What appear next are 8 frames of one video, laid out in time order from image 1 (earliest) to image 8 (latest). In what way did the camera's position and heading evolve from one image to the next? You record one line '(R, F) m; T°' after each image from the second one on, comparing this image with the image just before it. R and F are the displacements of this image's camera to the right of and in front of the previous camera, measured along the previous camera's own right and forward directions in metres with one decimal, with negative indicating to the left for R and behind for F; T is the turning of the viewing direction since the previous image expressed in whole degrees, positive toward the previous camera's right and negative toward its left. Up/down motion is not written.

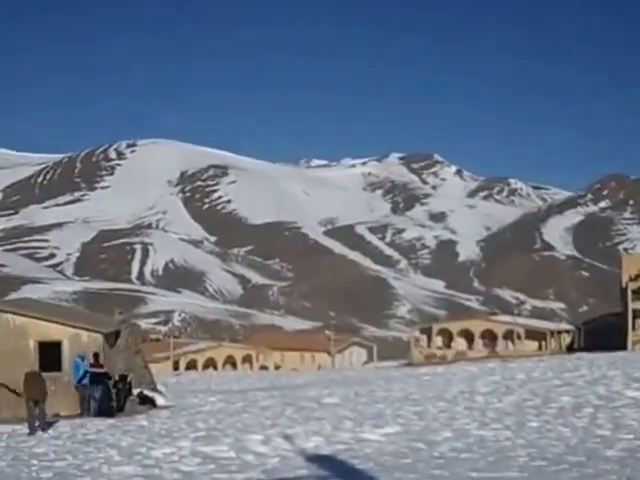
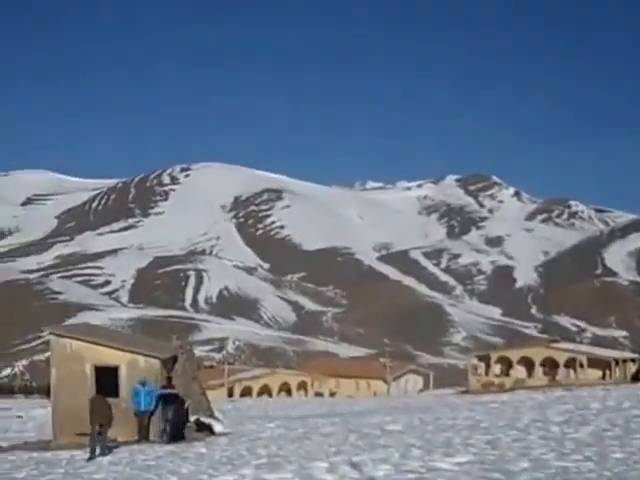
(-0.1, +0.5) m; -3°
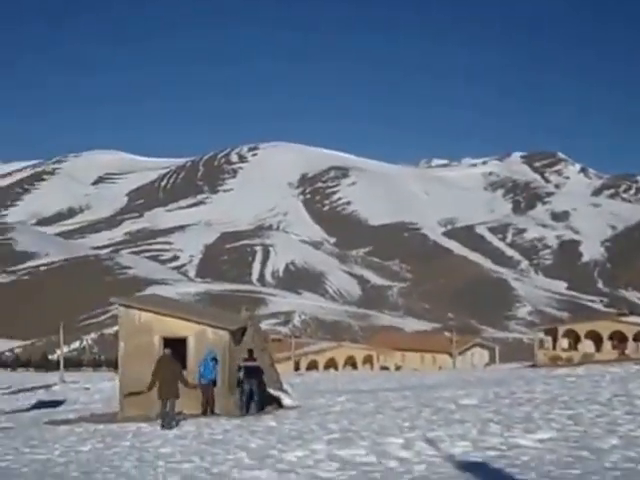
(-0.1, +0.5) m; -3°
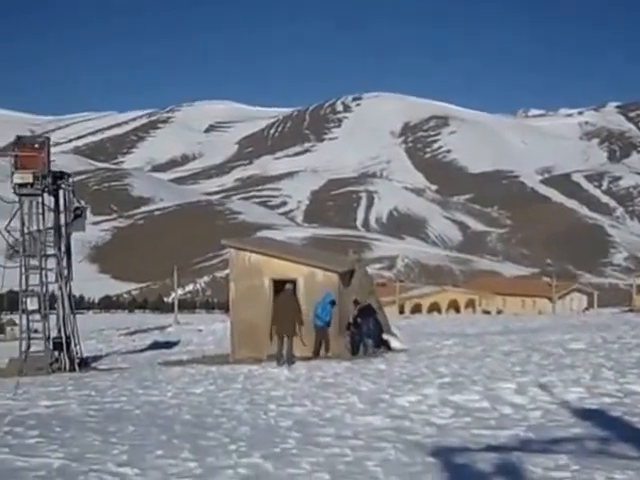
(-0.1, +0.2) m; -5°
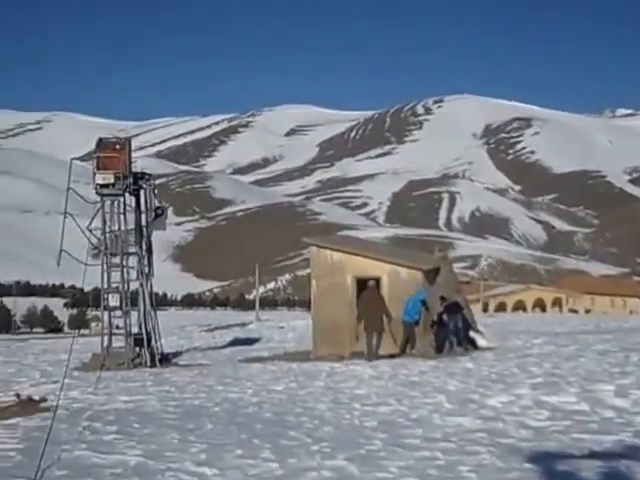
(0.0, +0.5) m; -4°
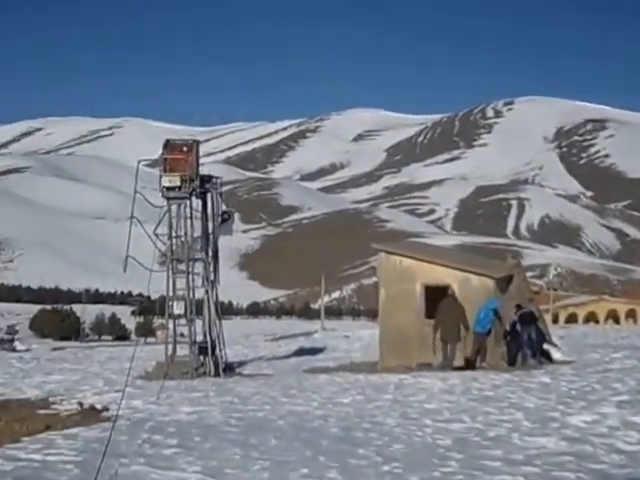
(0.0, +0.5) m; -3°
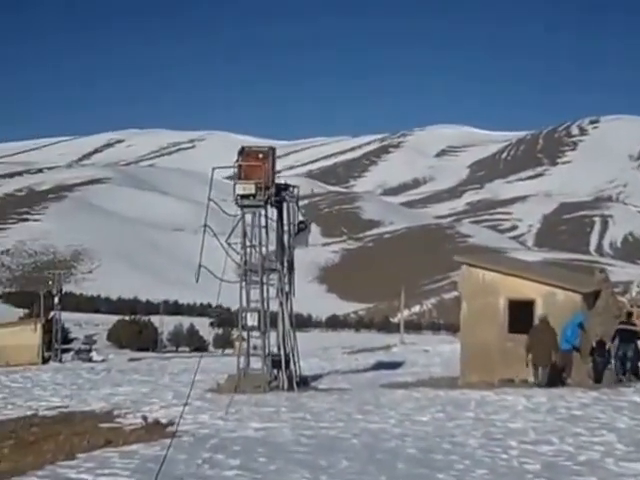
(0.0, +0.9) m; -4°
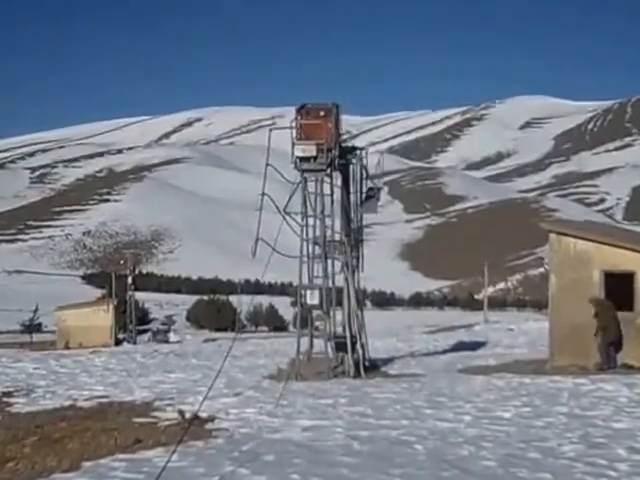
(+0.2, +2.3) m; -4°
